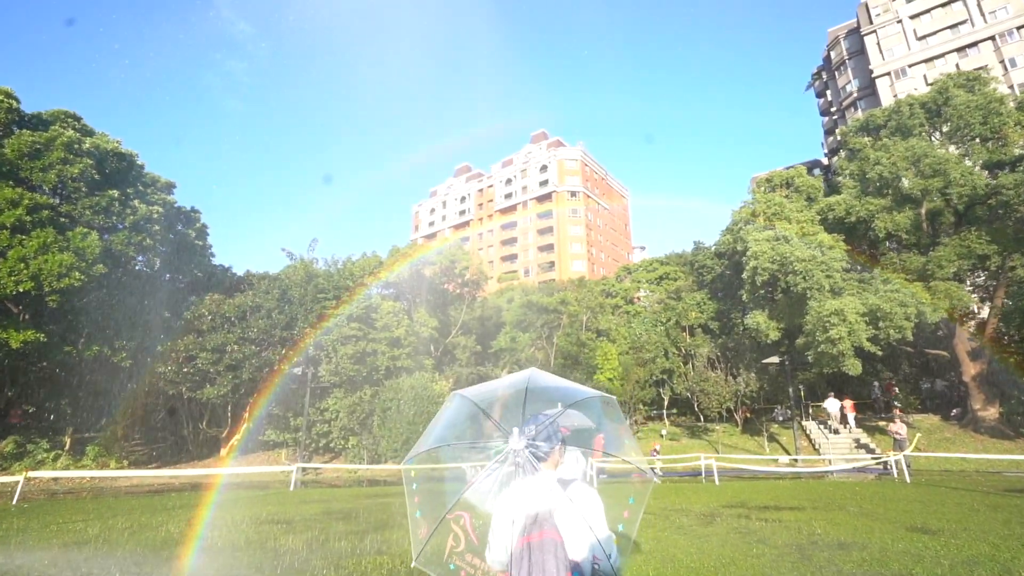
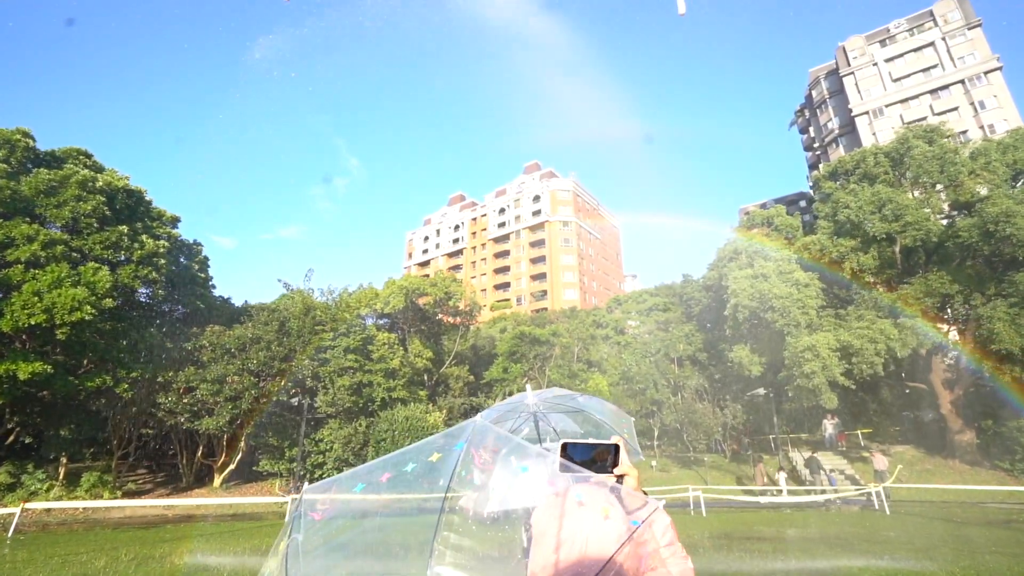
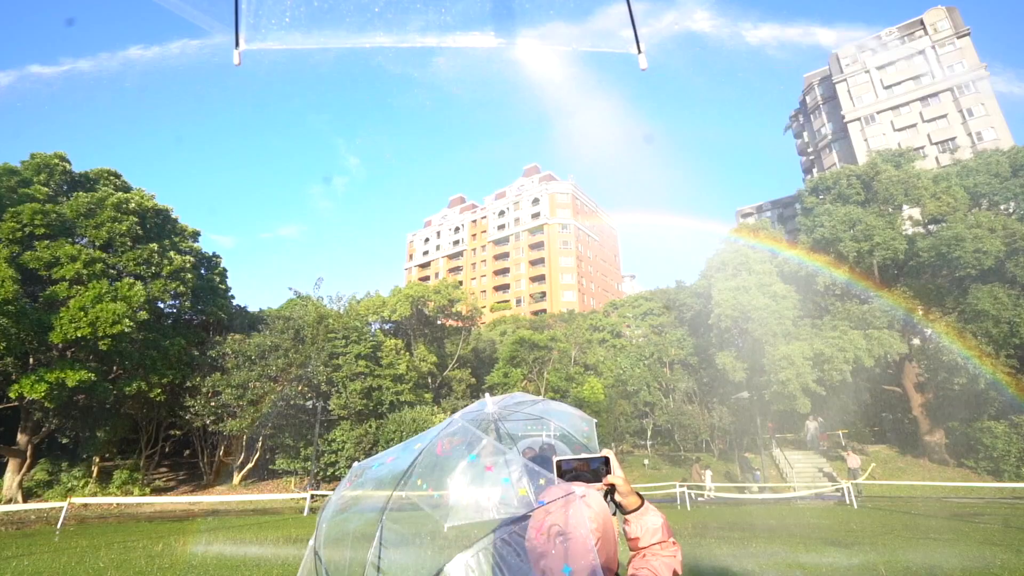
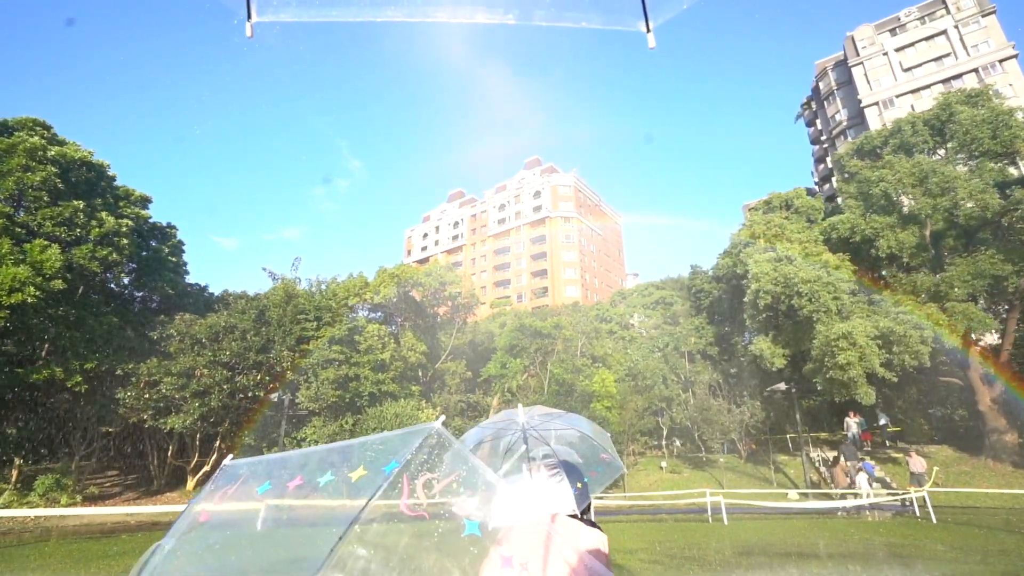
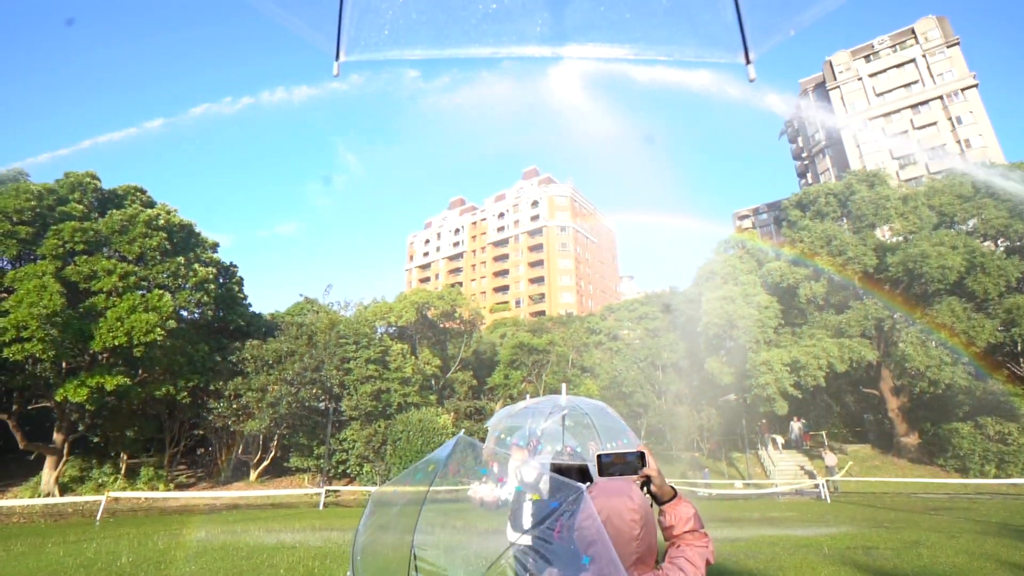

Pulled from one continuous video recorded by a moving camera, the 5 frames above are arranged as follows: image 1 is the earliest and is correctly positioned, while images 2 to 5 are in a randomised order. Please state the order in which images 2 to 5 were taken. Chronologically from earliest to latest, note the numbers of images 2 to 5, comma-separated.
5, 3, 2, 4
